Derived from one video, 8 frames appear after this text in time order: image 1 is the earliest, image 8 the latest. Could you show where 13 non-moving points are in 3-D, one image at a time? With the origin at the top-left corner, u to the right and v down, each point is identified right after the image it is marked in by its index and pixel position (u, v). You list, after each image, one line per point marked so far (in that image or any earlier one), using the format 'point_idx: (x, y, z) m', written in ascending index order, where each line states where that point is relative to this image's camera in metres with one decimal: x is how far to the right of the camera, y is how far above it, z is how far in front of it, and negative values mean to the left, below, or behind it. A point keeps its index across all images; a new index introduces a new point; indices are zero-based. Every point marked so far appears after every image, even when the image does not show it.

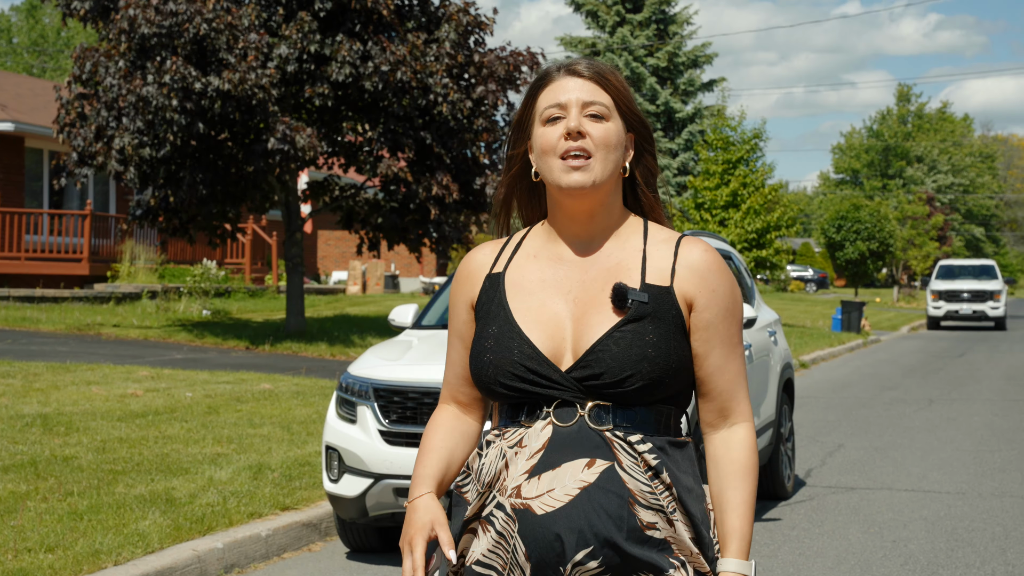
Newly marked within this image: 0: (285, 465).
0: (-1.2, -0.9, +7.3) m
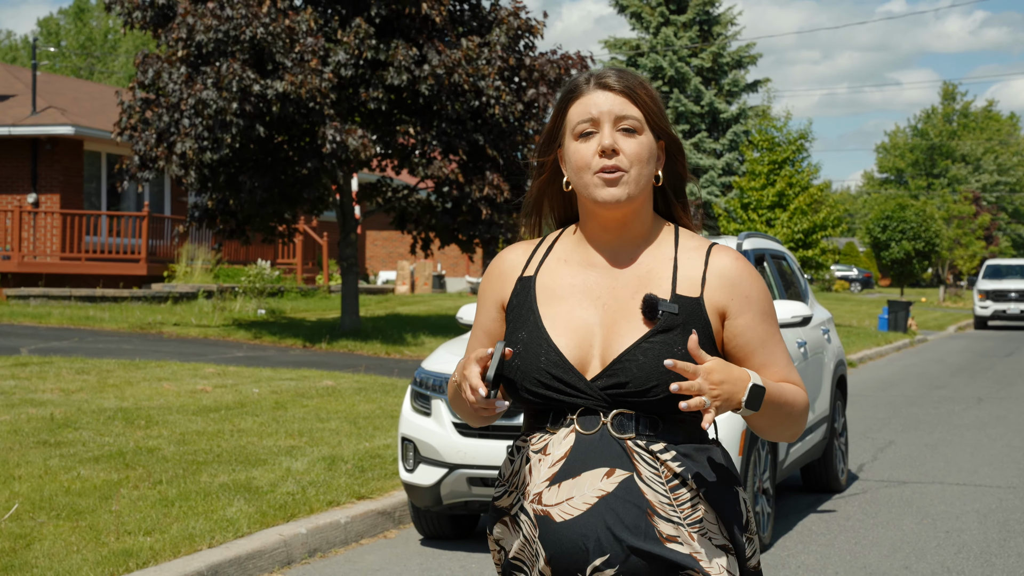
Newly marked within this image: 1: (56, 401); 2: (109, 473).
0: (-0.8, -0.9, +7.7) m
1: (-2.8, -0.7, +8.9) m
2: (-1.9, -0.9, +6.6) m
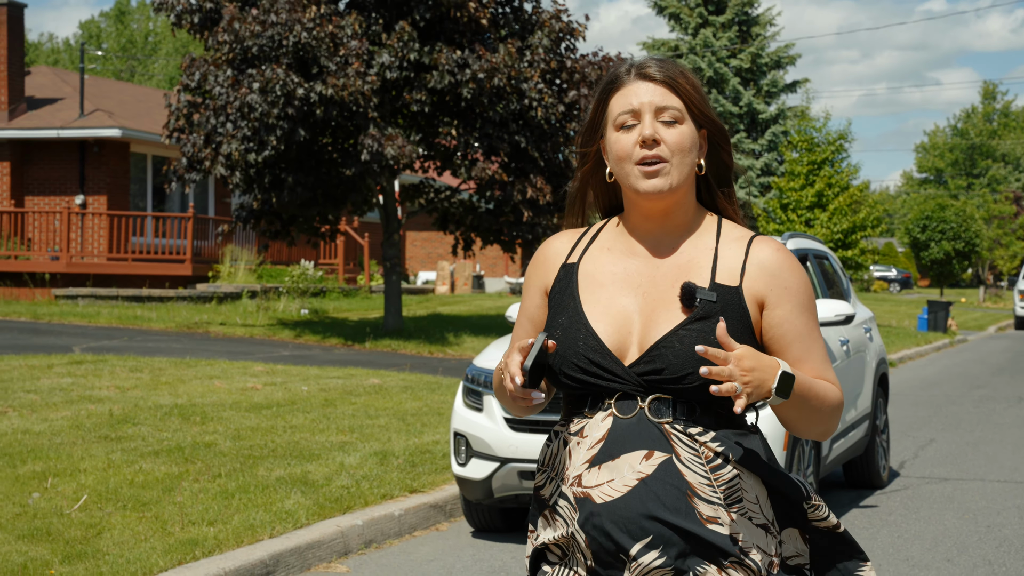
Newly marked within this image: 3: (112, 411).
0: (-0.6, -0.9, +7.8) m
1: (-2.6, -0.7, +9.1) m
2: (-1.6, -0.9, +6.9) m
3: (-2.4, -0.7, +8.5) m
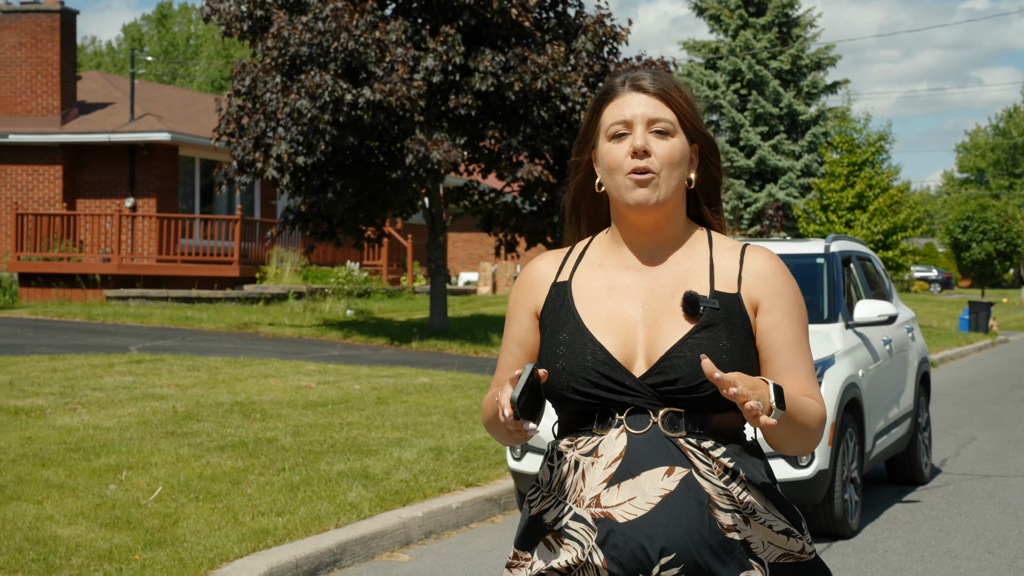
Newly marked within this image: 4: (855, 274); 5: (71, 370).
0: (-0.3, -0.9, +8.1) m
1: (-2.2, -0.7, +9.4) m
2: (-1.4, -0.9, +7.1) m
3: (-2.1, -0.7, +8.8) m
4: (+1.9, +0.1, +7.9) m
5: (-3.2, -0.6, +10.4) m
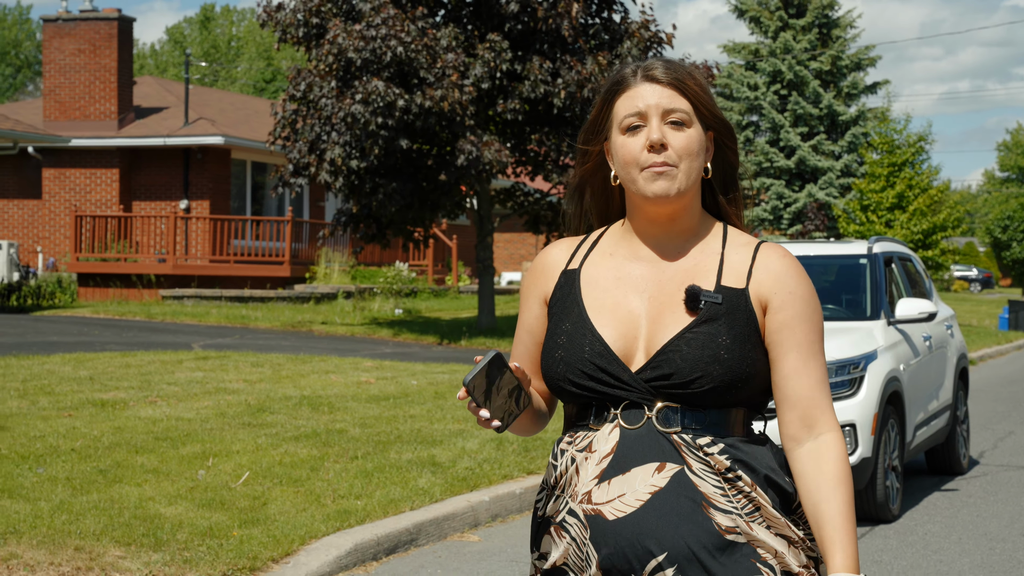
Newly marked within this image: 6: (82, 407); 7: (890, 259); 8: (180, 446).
0: (0.0, -0.9, +8.5) m
1: (-1.9, -0.7, +9.9) m
2: (-1.1, -0.9, +7.6) m
3: (-1.7, -0.7, +9.3) m
4: (+2.2, +0.1, +8.3) m
5: (-2.8, -0.6, +10.9) m
6: (-2.5, -0.7, +8.4) m
7: (+2.2, +0.2, +8.3) m
8: (-1.7, -0.8, +7.4) m
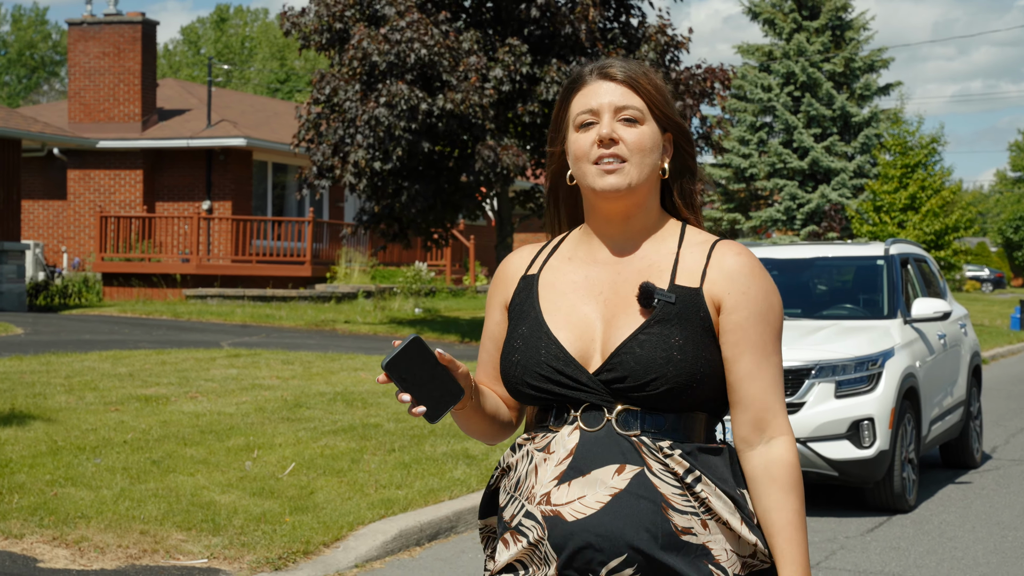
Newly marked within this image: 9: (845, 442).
0: (+0.2, -0.9, +8.9) m
1: (-1.7, -0.7, +10.3) m
2: (-0.9, -0.9, +7.9) m
3: (-1.5, -0.7, +9.6) m
4: (+2.4, +0.1, +8.6) m
5: (-2.6, -0.6, +11.3) m
6: (-2.3, -0.7, +8.7) m
7: (+2.4, +0.2, +8.6) m
8: (-1.5, -0.8, +7.7) m
9: (+1.6, -0.7, +6.8) m
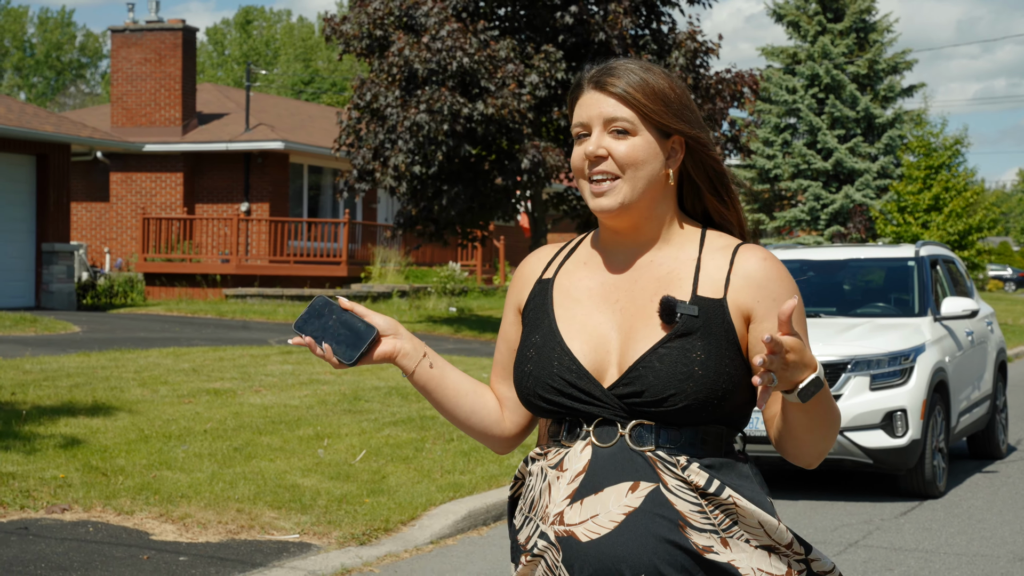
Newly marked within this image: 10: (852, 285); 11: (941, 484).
0: (+0.5, -0.9, +9.4) m
1: (-1.3, -0.7, +10.8) m
2: (-0.6, -0.9, +8.4) m
3: (-1.2, -0.7, +10.1) m
4: (+2.7, +0.1, +9.0) m
5: (-2.3, -0.6, +11.8) m
6: (-2.0, -0.7, +9.2) m
7: (+2.7, +0.2, +9.0) m
8: (-1.2, -0.8, +8.2) m
9: (+1.9, -0.7, +7.3) m
10: (+2.1, 0.0, +8.8) m
11: (+2.3, -1.1, +7.7) m
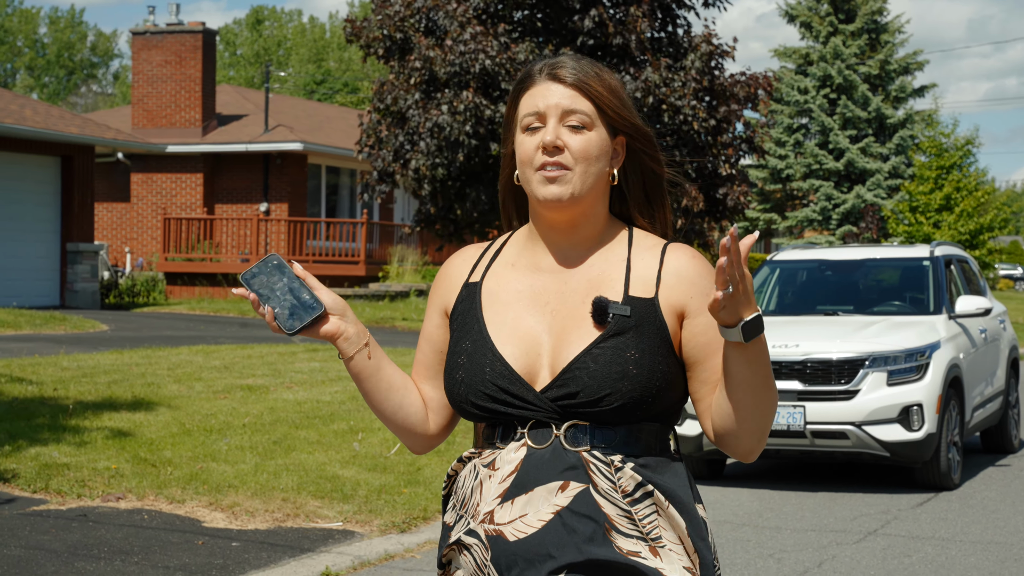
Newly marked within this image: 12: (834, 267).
0: (+0.7, -0.9, +9.6) m
1: (-1.2, -0.7, +11.1) m
2: (-0.4, -0.9, +8.7) m
3: (-1.0, -0.7, +10.4) m
4: (+2.9, +0.1, +9.3) m
5: (-2.1, -0.6, +12.1) m
6: (-1.9, -0.7, +9.5) m
7: (+2.8, +0.2, +9.3) m
8: (-1.1, -0.8, +8.5) m
9: (+2.0, -0.7, +7.5) m
10: (+2.3, 0.0, +9.0) m
11: (+2.5, -1.1, +7.9) m
12: (+2.1, +0.1, +9.3) m
